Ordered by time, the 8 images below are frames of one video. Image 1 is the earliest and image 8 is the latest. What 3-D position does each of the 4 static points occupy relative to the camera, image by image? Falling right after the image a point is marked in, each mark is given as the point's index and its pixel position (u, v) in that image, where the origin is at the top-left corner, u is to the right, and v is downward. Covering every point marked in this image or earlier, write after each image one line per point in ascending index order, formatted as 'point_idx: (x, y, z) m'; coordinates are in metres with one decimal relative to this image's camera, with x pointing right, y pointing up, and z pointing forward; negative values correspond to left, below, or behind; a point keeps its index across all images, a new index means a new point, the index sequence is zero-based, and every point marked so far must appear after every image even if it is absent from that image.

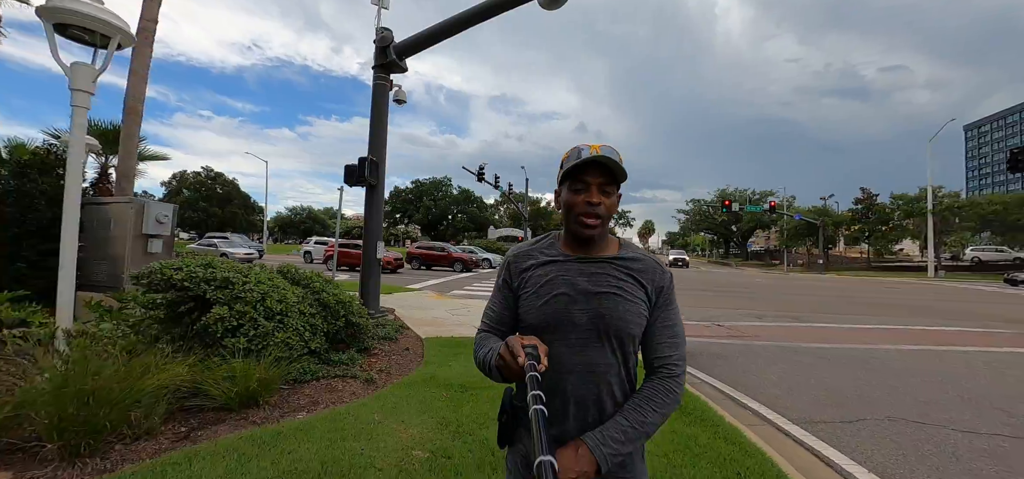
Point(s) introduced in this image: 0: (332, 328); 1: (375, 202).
0: (-1.9, -1.0, +4.6) m
1: (-2.5, +0.7, +7.5) m
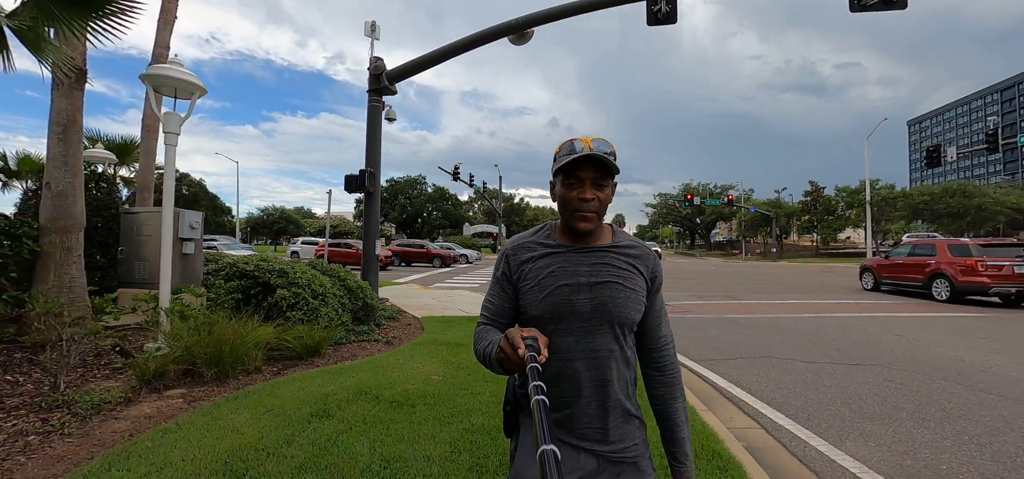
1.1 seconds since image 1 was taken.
0: (-2.2, -0.9, +6.0) m
1: (-2.9, +0.7, +8.8) m
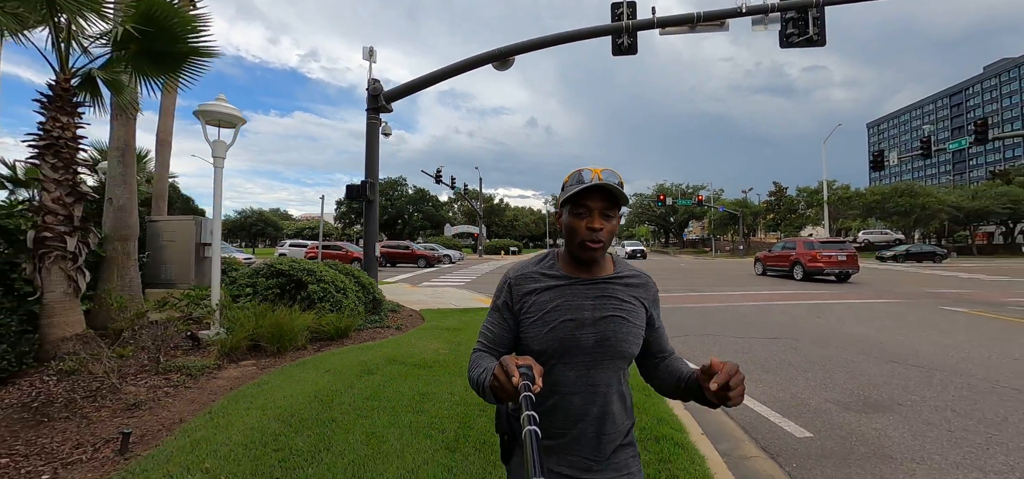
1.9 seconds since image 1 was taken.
0: (-2.4, -1.0, +7.1) m
1: (-3.3, +0.6, +9.8) m
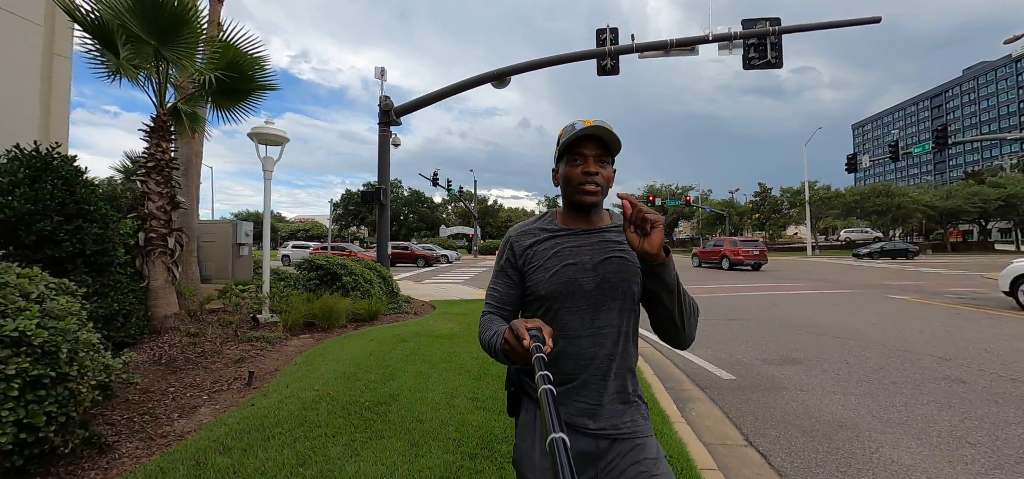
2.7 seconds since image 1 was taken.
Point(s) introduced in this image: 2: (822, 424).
0: (-2.4, -1.0, +8.3) m
1: (-3.4, +0.6, +11.0) m
2: (+2.6, -1.5, +3.5) m
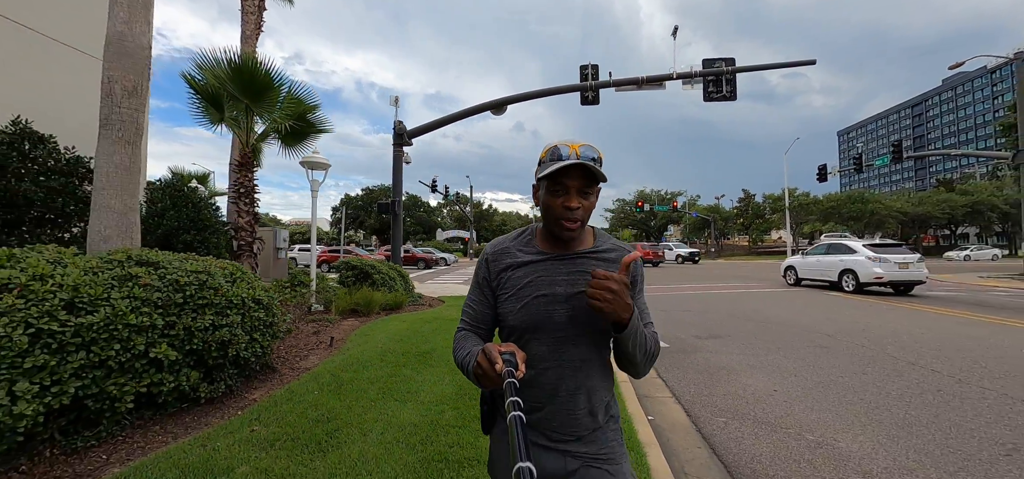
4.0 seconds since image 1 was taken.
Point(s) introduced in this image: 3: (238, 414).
0: (-2.5, -1.1, +10.1) m
1: (-3.5, +0.5, +12.9) m
2: (+2.6, -1.7, +5.4) m
3: (-2.2, -1.4, +3.4) m
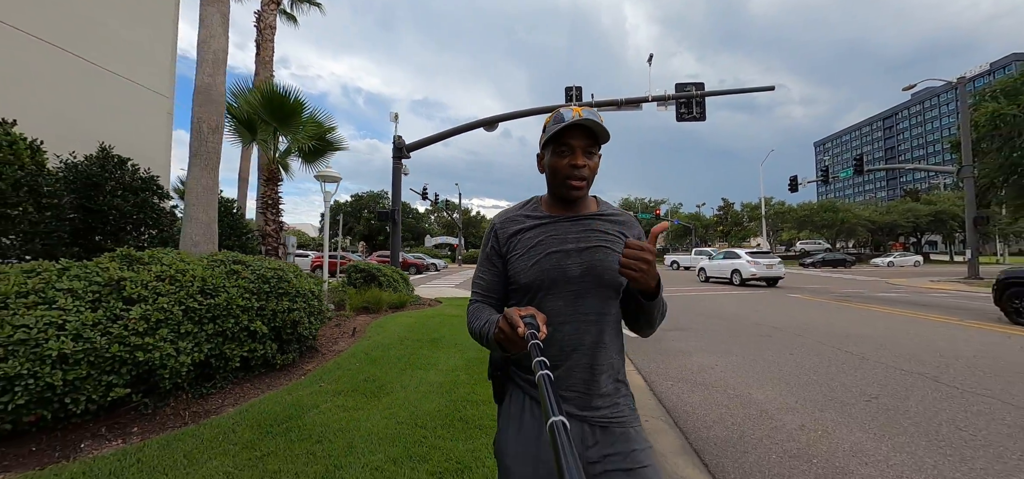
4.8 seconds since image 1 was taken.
0: (-2.7, -1.3, +11.1) m
1: (-3.8, +0.3, +13.9) m
2: (+2.5, -1.8, +6.6) m
3: (-2.2, -1.4, +4.4) m
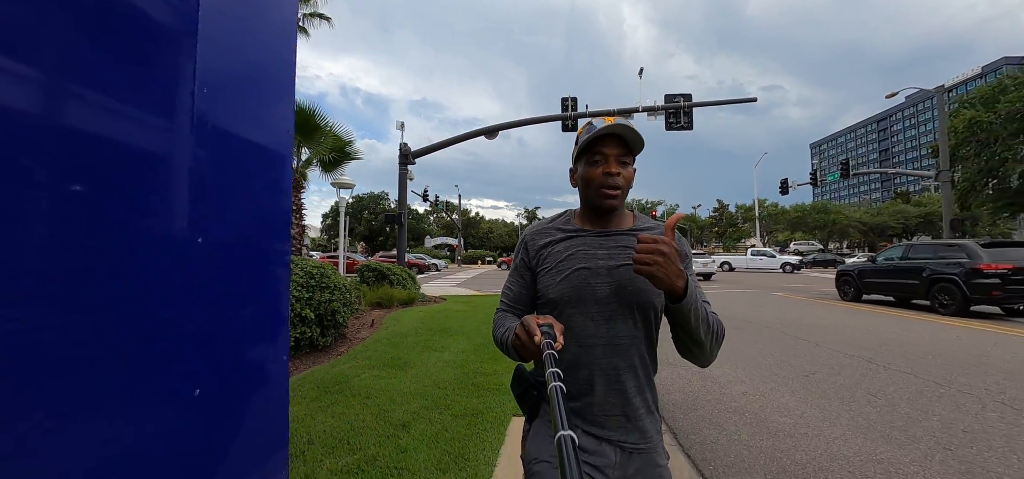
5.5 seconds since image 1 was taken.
0: (-2.7, -1.3, +12.0) m
1: (-3.8, +0.2, +14.8) m
2: (+2.5, -1.8, +7.5) m
3: (-2.2, -1.5, +5.3) m
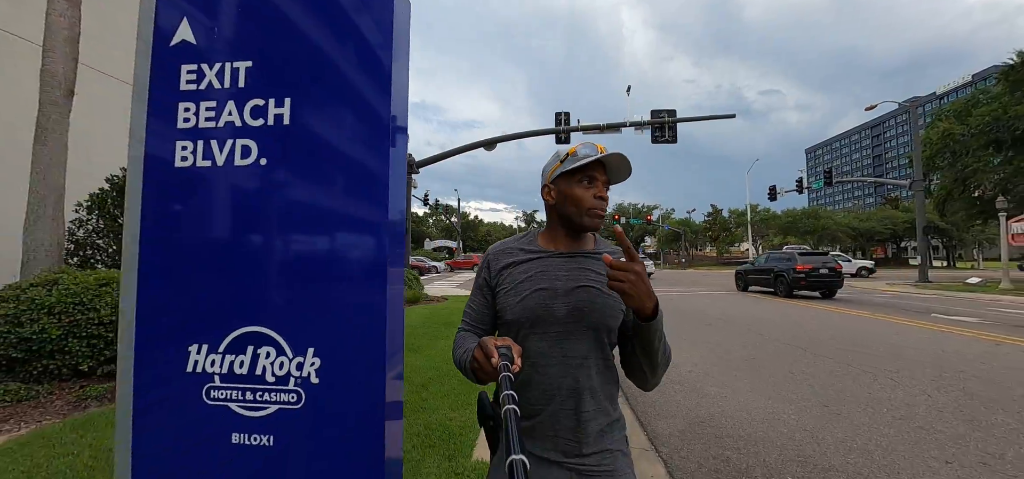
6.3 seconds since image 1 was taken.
0: (-2.9, -1.5, +13.2) m
1: (-3.9, +0.1, +16.0) m
2: (+2.4, -1.9, +8.7) m
3: (-2.3, -1.6, +6.5) m
